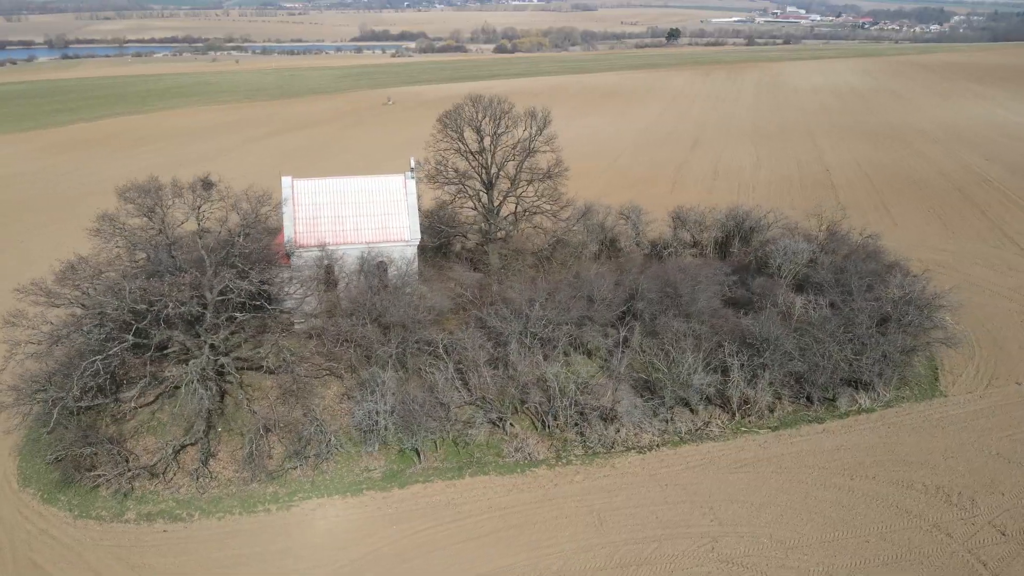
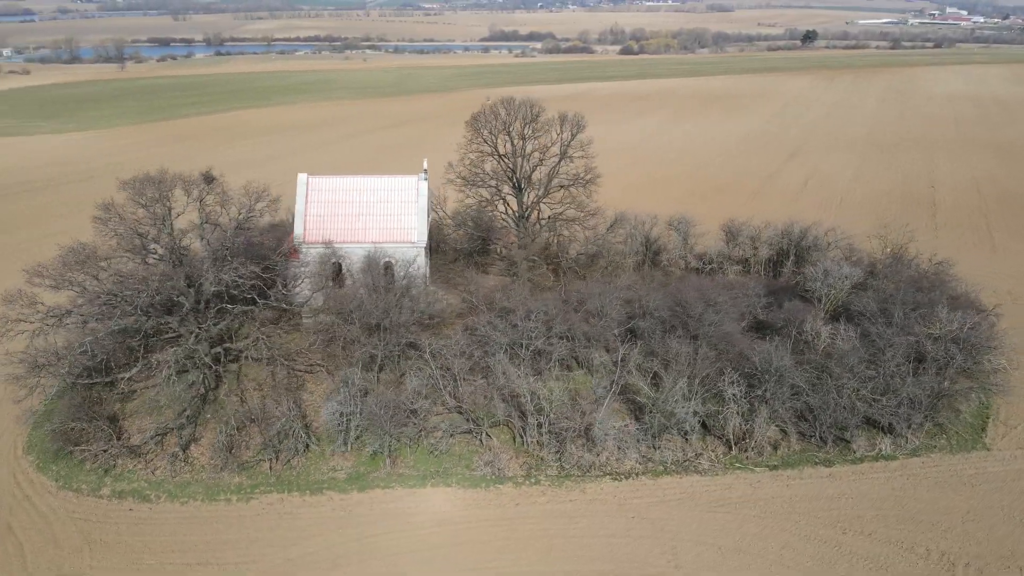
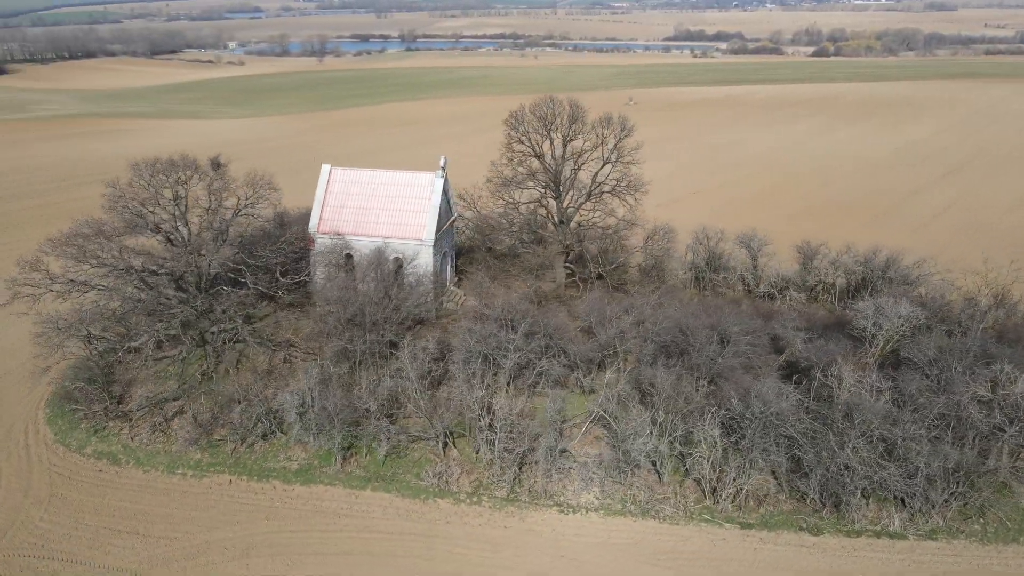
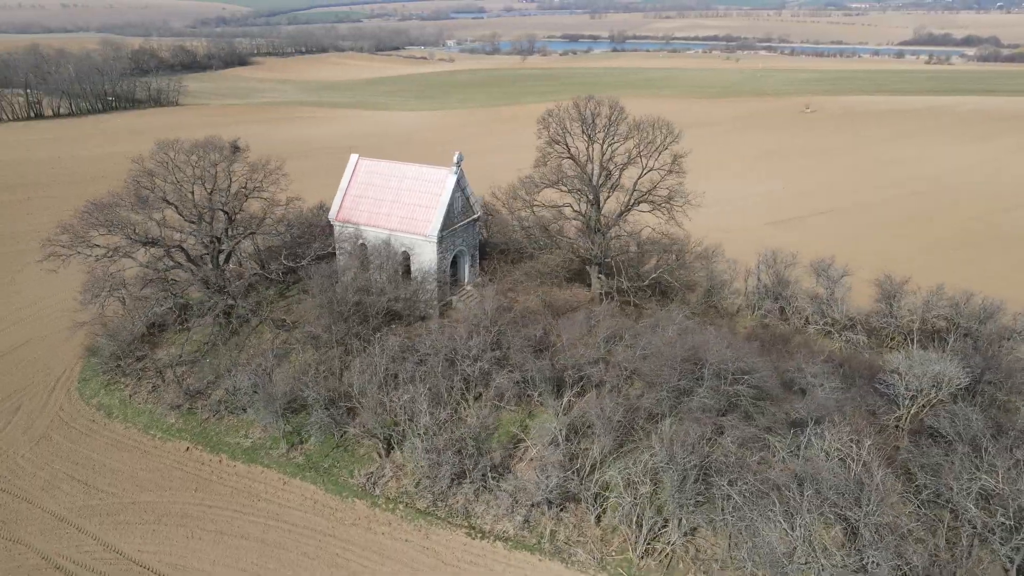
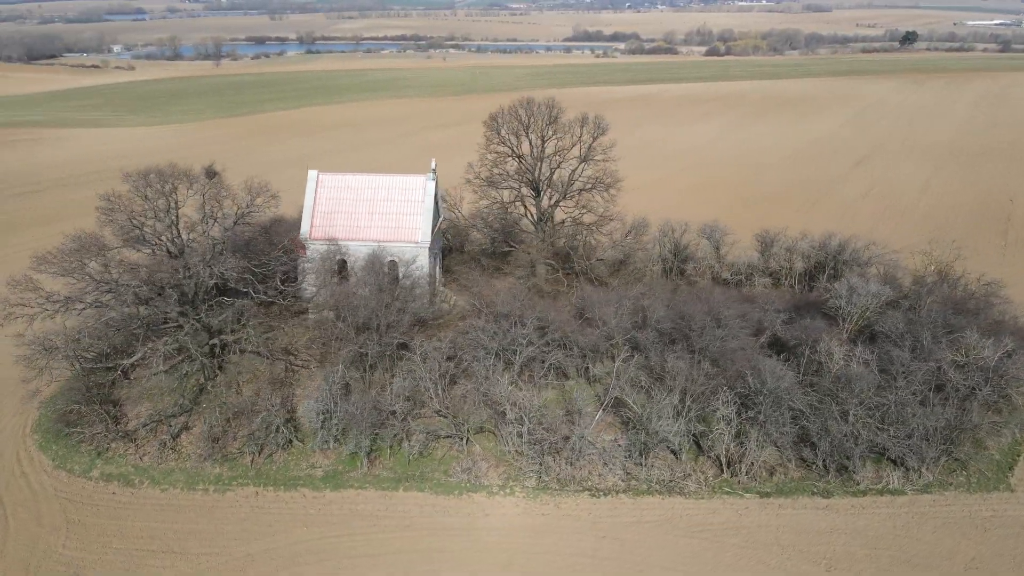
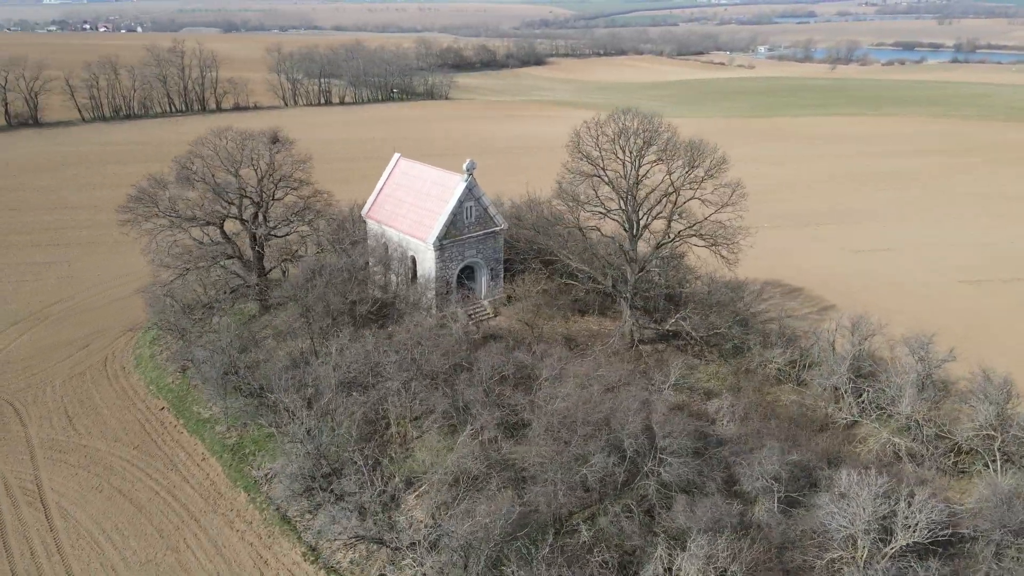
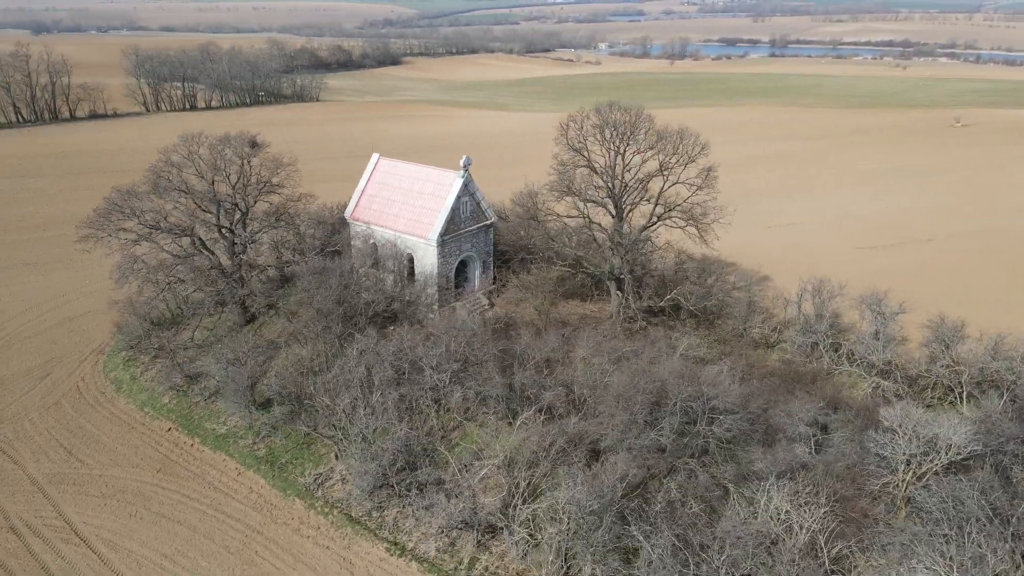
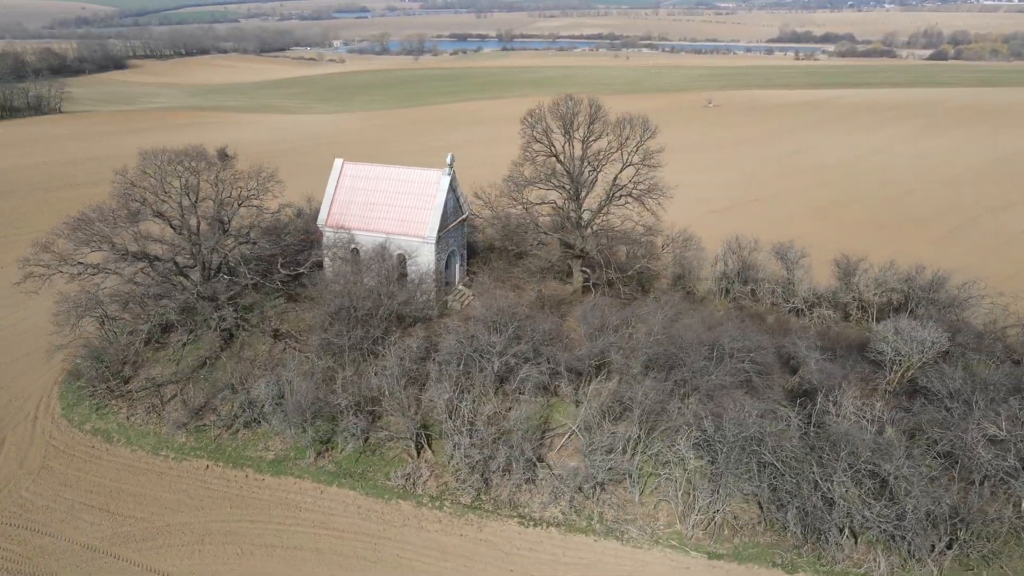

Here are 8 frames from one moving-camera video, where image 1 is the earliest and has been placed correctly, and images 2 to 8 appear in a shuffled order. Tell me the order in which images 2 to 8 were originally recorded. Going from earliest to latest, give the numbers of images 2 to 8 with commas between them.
2, 5, 3, 8, 4, 7, 6
